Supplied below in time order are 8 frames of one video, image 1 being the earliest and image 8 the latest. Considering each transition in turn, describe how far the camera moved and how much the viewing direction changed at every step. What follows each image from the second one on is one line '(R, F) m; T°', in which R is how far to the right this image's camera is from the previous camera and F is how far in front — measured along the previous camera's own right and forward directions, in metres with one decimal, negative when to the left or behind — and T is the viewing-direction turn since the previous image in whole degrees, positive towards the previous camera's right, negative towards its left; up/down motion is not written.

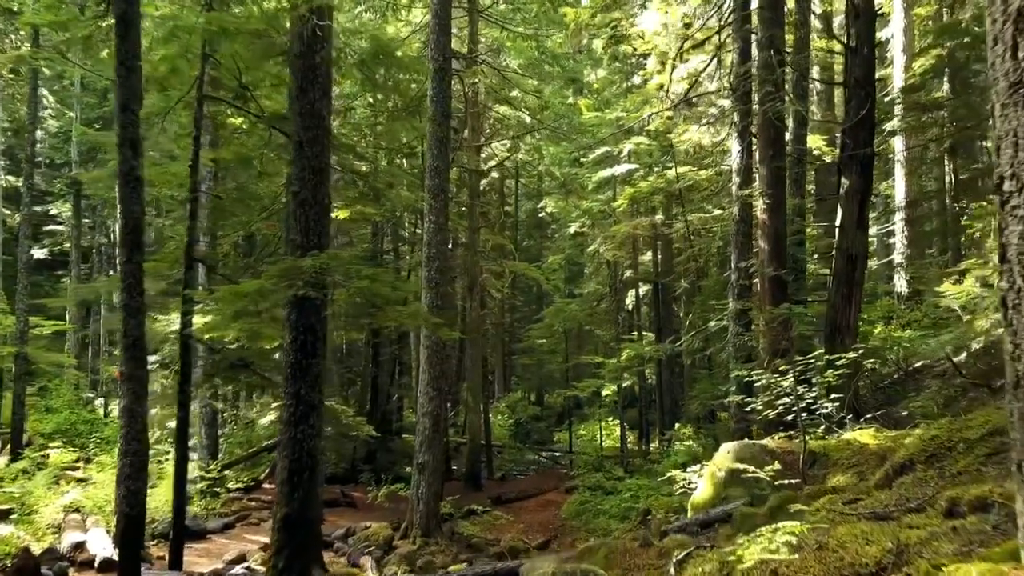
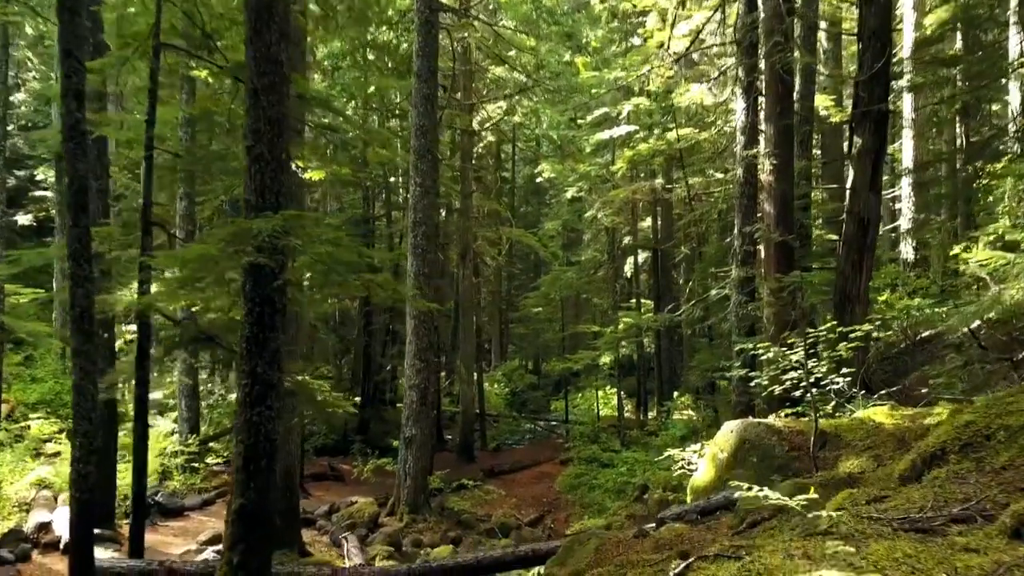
(+0.1, +0.7) m; 0°
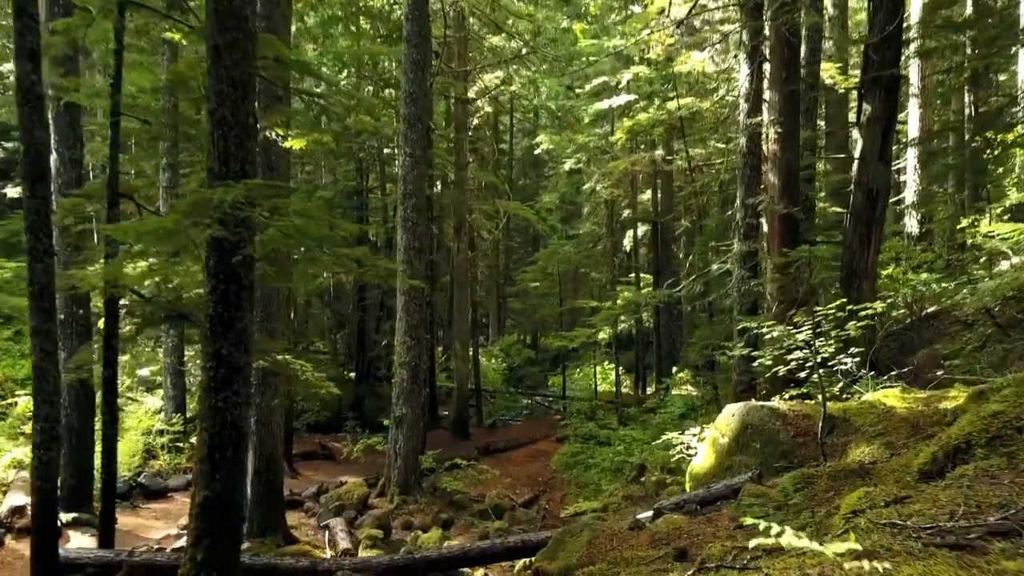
(+0.1, +0.4) m; 0°
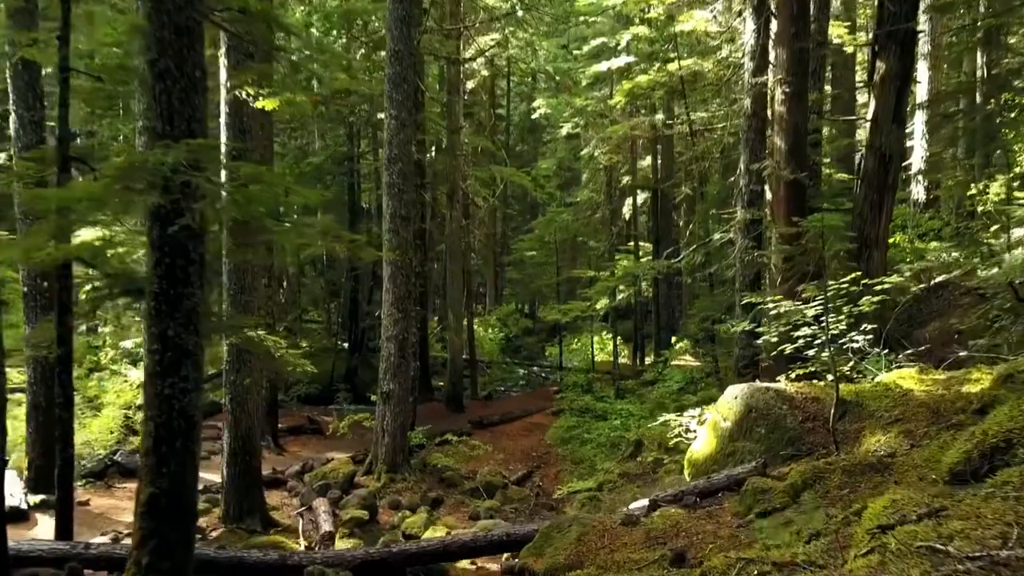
(+0.1, +0.5) m; 0°
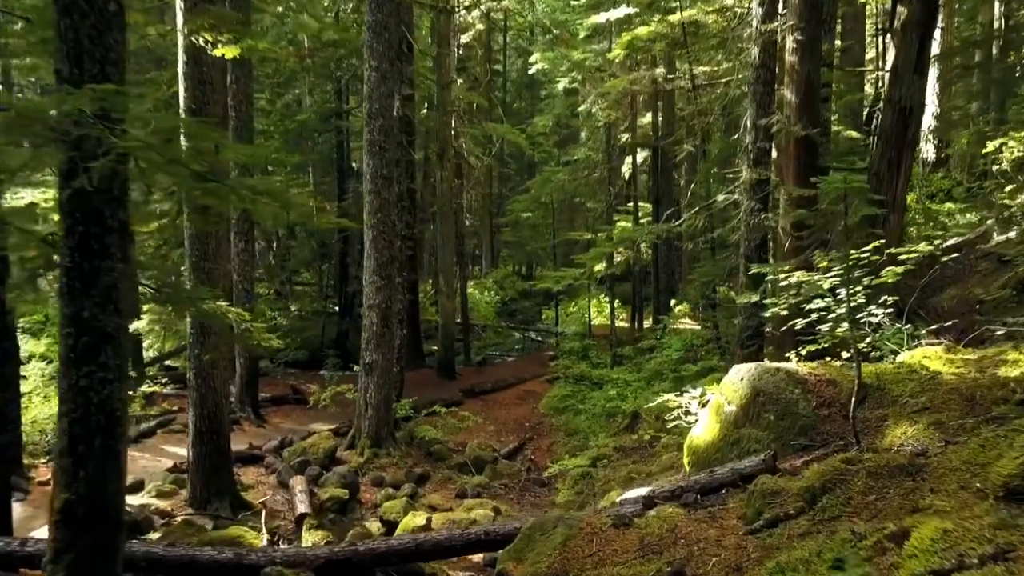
(+0.1, +0.7) m; 0°
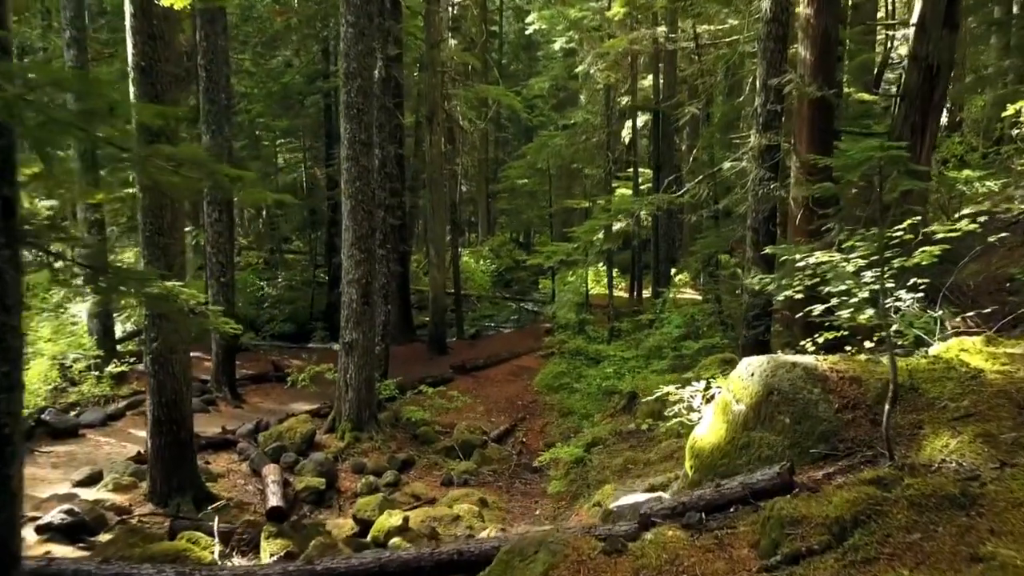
(+0.1, +0.7) m; 0°
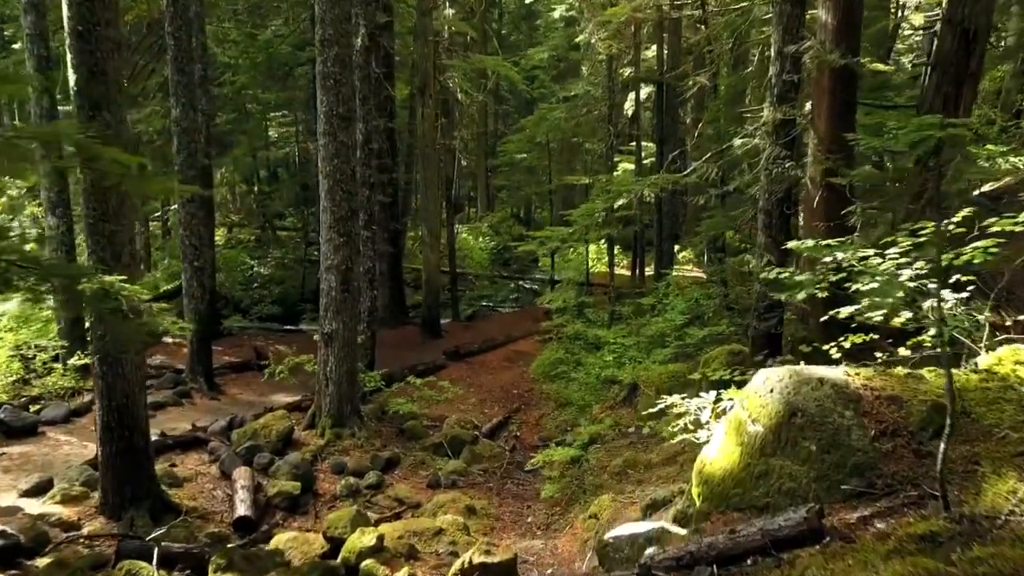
(+0.1, +0.7) m; 0°
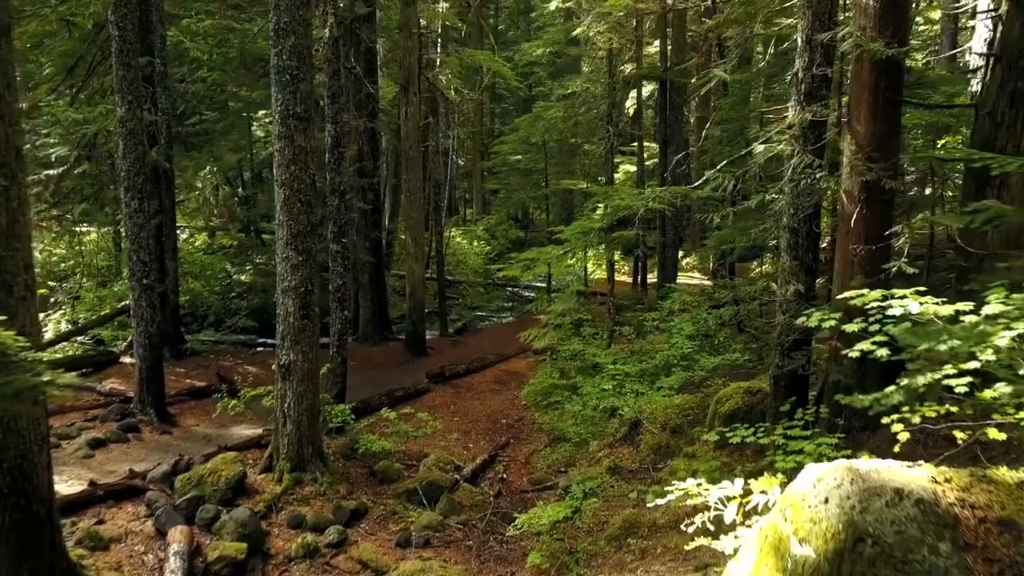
(+0.2, +1.2) m; 0°
